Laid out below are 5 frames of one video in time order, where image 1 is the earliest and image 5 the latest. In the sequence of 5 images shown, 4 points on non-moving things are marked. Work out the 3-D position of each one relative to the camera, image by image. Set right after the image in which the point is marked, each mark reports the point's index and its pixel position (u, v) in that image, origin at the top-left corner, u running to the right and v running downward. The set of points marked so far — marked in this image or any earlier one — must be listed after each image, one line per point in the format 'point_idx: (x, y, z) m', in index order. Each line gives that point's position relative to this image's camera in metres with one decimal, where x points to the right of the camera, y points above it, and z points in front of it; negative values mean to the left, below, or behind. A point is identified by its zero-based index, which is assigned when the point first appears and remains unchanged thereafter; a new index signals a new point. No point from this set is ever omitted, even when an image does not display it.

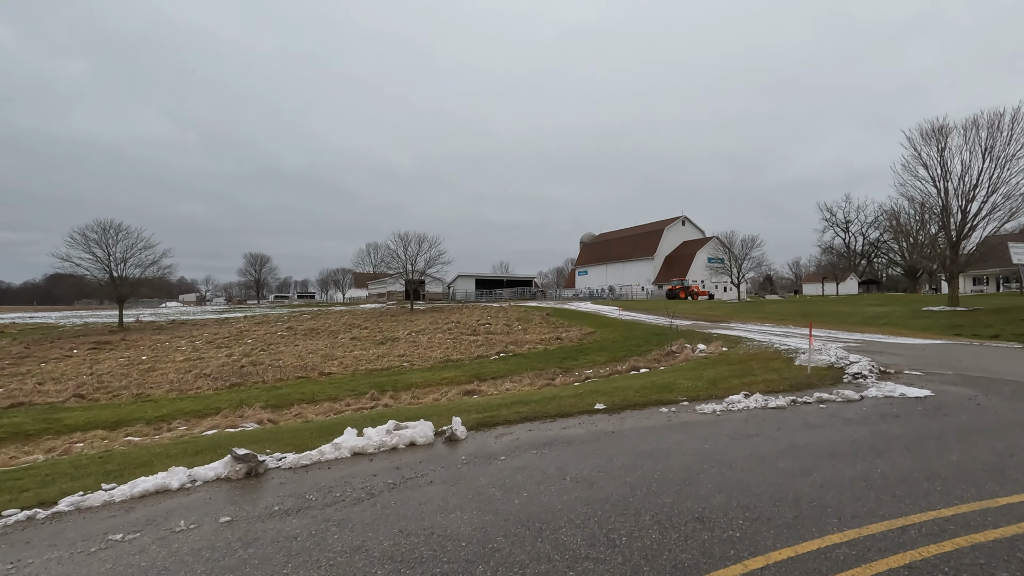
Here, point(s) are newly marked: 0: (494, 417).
0: (-0.2, -1.7, +7.0) m
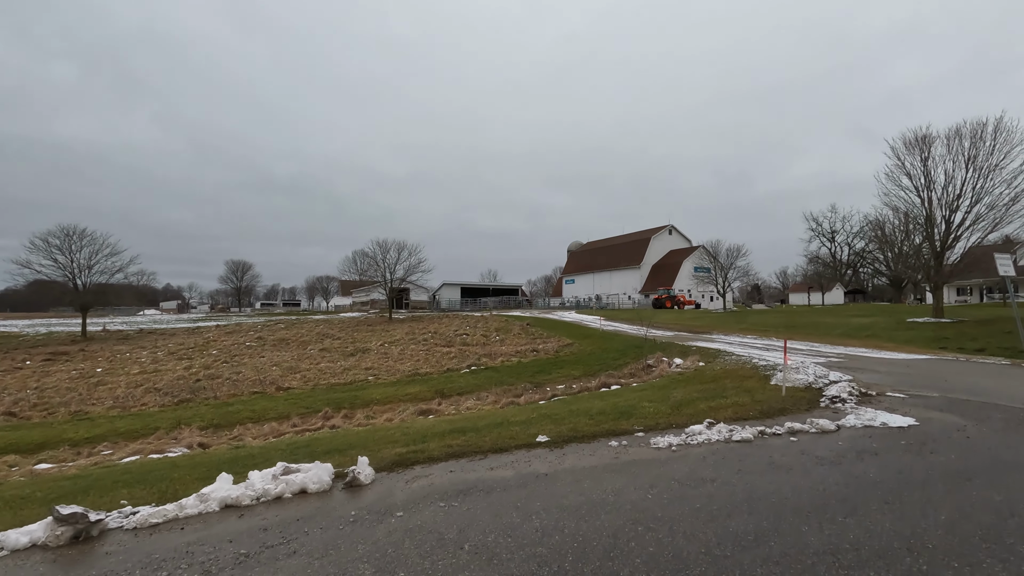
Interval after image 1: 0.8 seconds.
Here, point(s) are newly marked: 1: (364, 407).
0: (-1.1, -1.9, +6.1) m
1: (-4.1, -3.3, +14.9) m
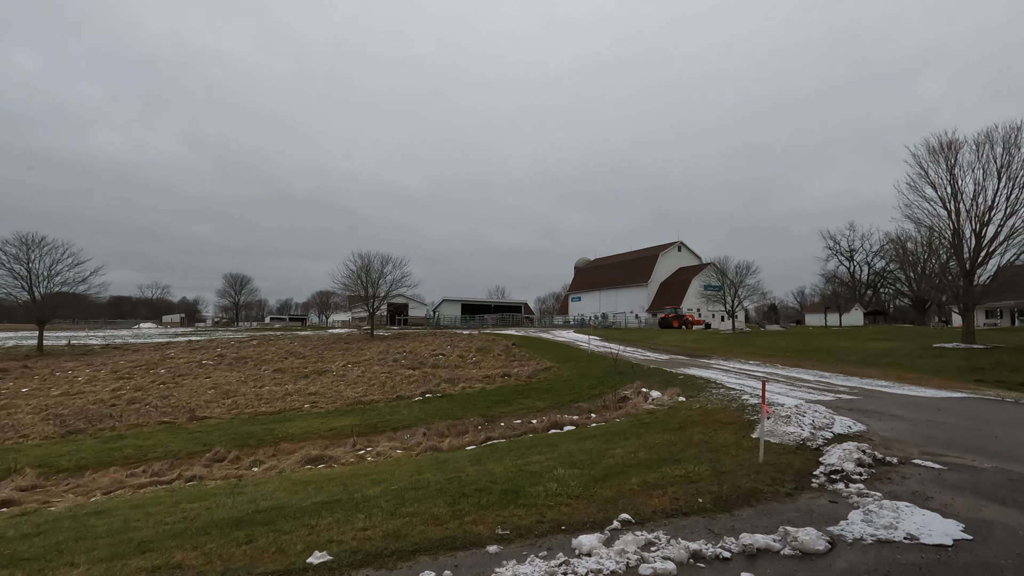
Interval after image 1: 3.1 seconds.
0: (-2.8, -1.9, +3.6) m
1: (-5.6, -3.6, +12.4) m
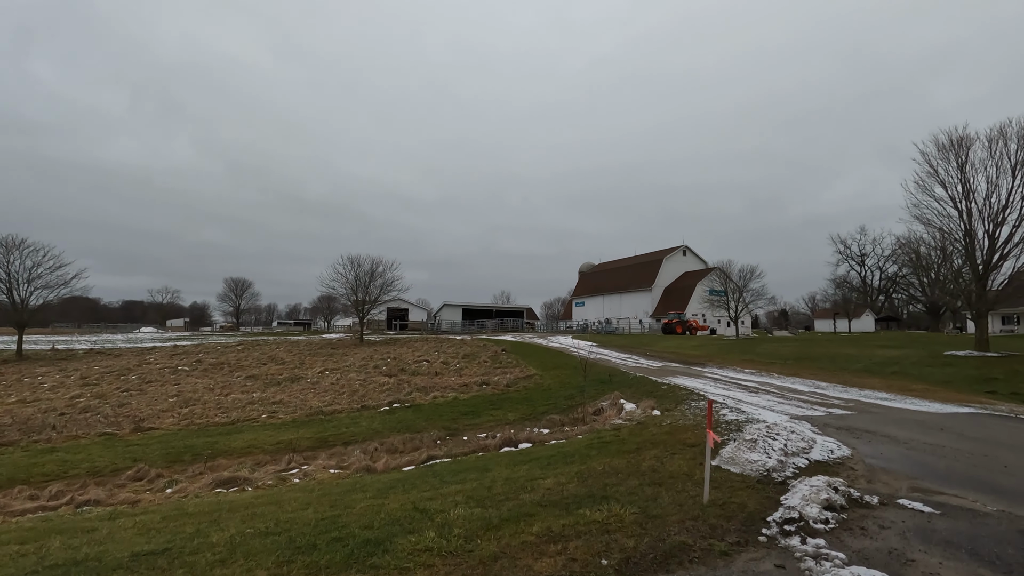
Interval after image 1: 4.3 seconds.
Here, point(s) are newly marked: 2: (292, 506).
0: (-3.9, -1.9, +2.5) m
1: (-6.5, -3.6, +11.3) m
2: (-2.5, -2.5, +6.2) m
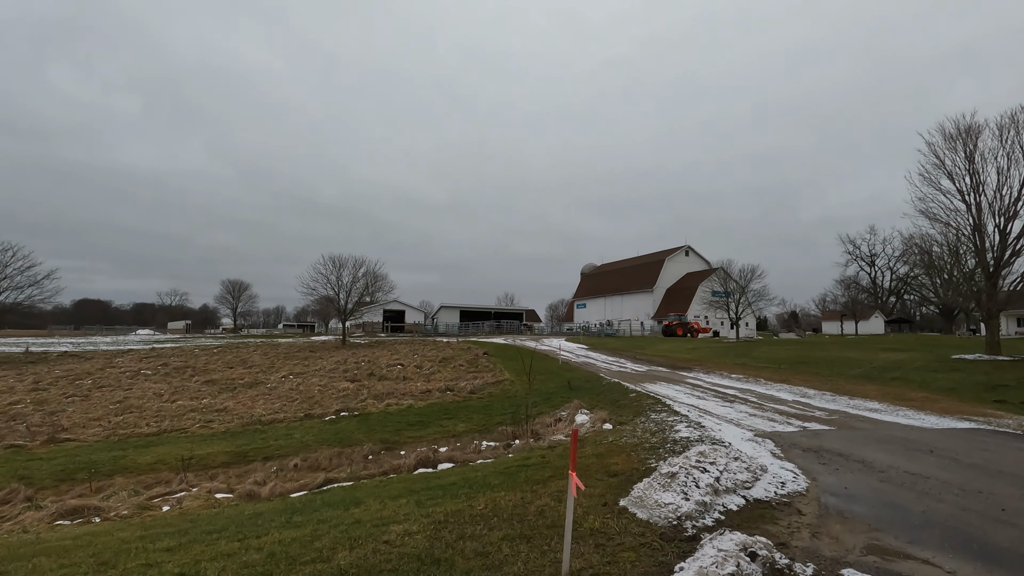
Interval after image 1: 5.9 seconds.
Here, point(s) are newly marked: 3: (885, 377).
0: (-5.3, -1.8, +1.1) m
1: (-7.8, -3.6, +10.0) m
2: (-3.9, -2.4, +4.9) m
3: (+12.8, -3.1, +18.4) m
